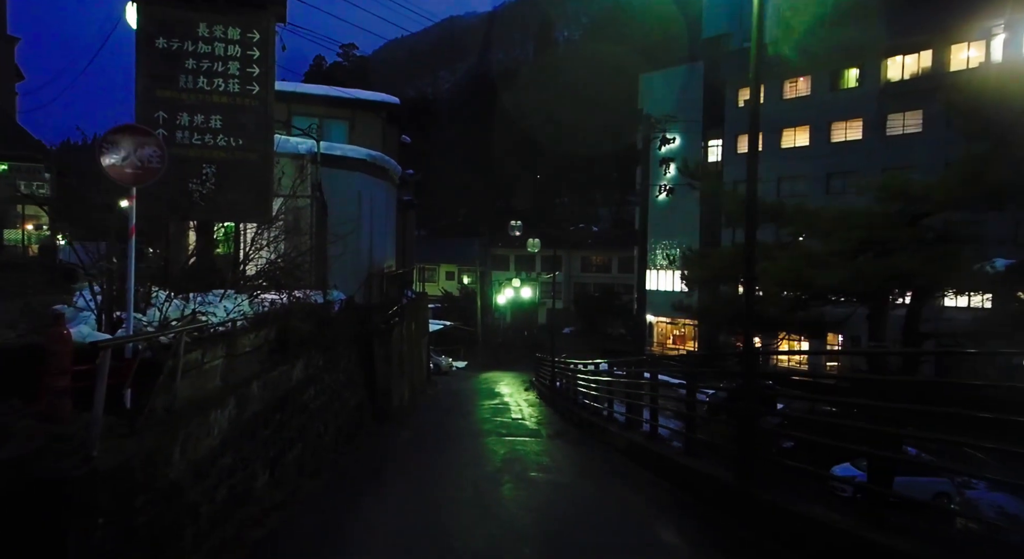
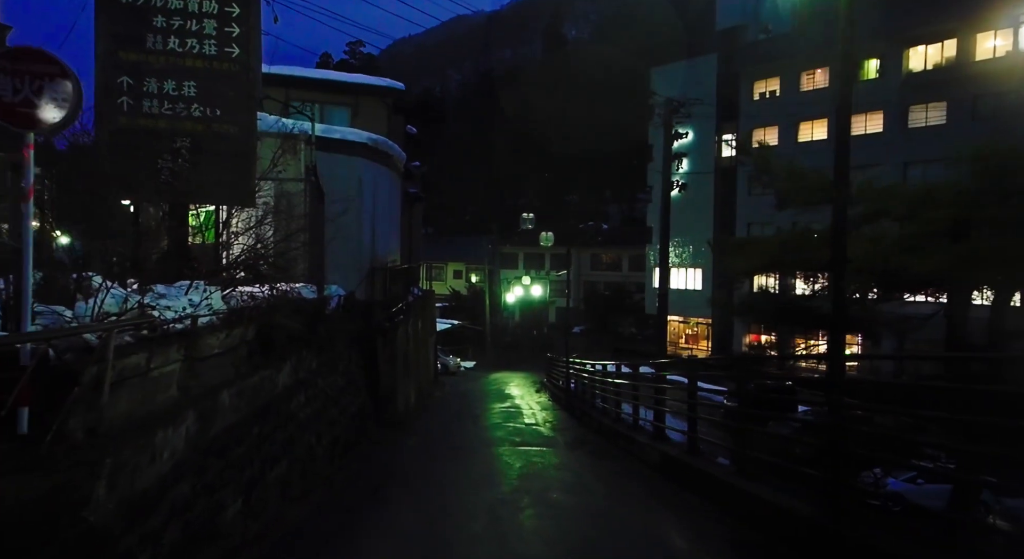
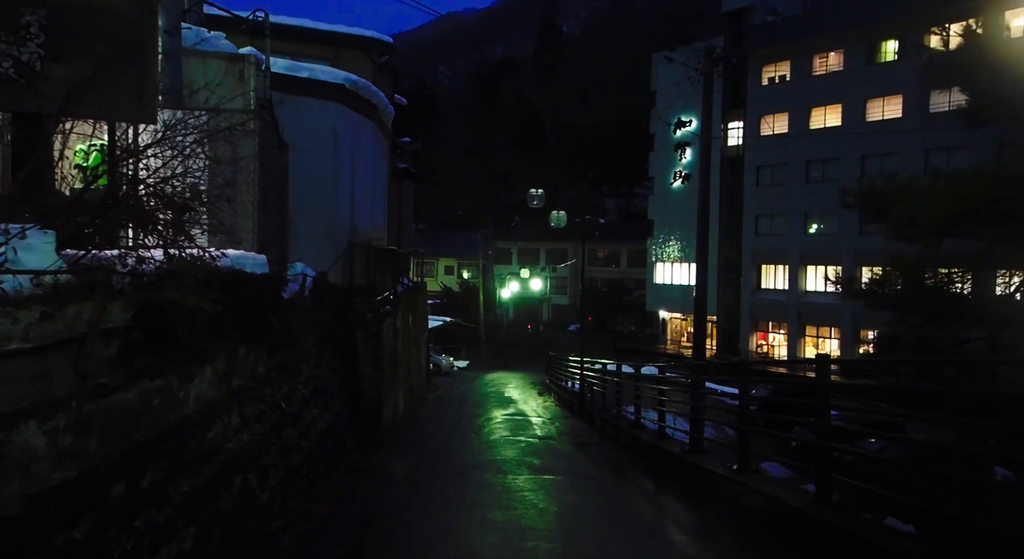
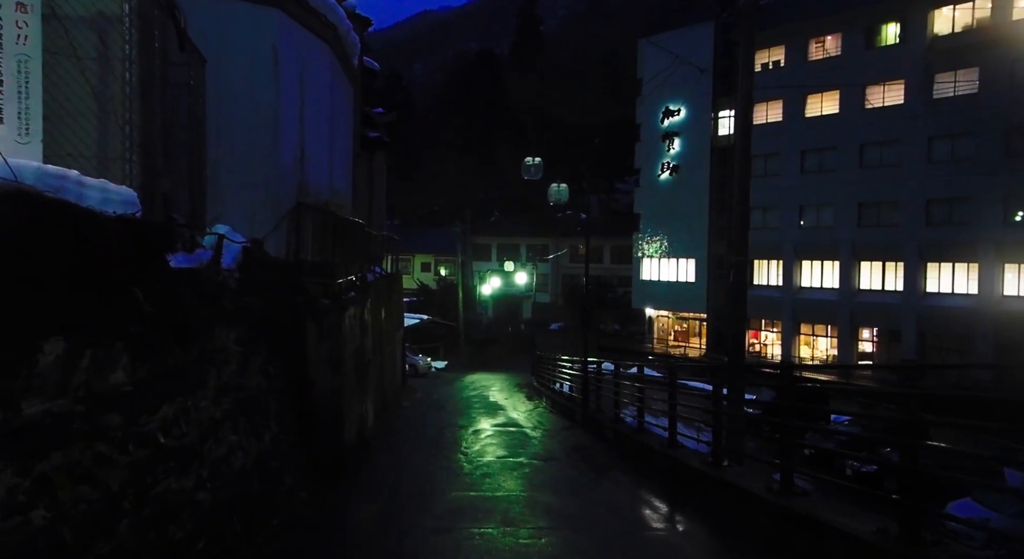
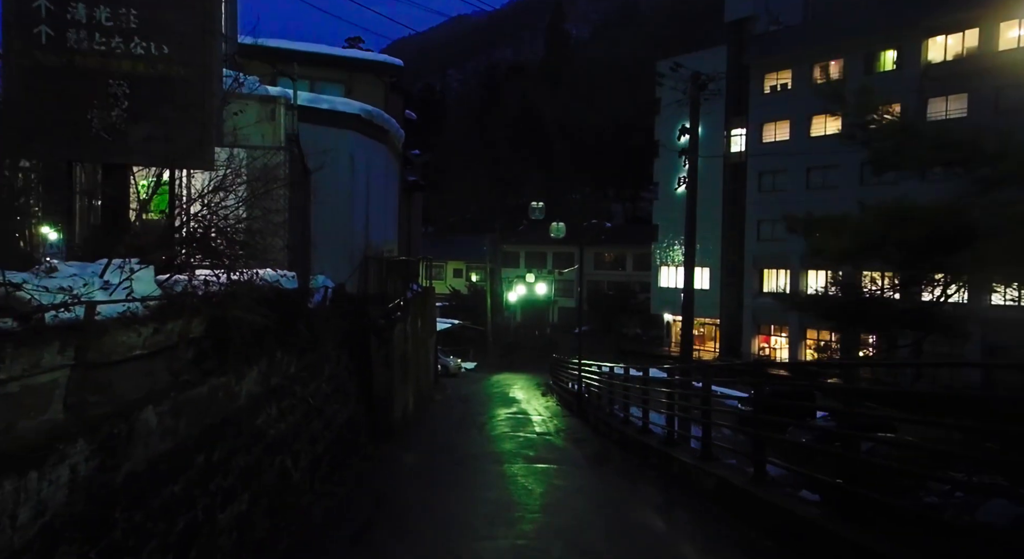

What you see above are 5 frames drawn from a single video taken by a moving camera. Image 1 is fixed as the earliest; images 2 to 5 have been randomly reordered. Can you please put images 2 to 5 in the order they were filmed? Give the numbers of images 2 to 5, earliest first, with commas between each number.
2, 5, 3, 4
